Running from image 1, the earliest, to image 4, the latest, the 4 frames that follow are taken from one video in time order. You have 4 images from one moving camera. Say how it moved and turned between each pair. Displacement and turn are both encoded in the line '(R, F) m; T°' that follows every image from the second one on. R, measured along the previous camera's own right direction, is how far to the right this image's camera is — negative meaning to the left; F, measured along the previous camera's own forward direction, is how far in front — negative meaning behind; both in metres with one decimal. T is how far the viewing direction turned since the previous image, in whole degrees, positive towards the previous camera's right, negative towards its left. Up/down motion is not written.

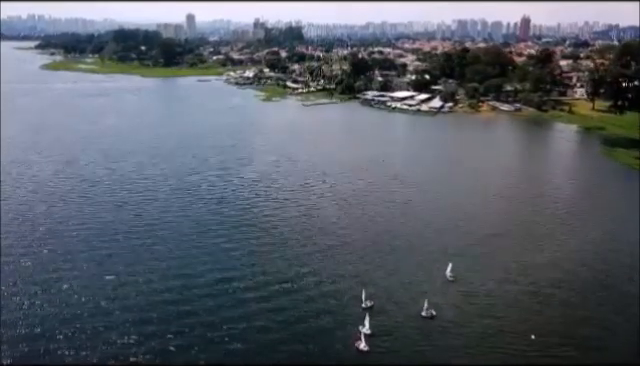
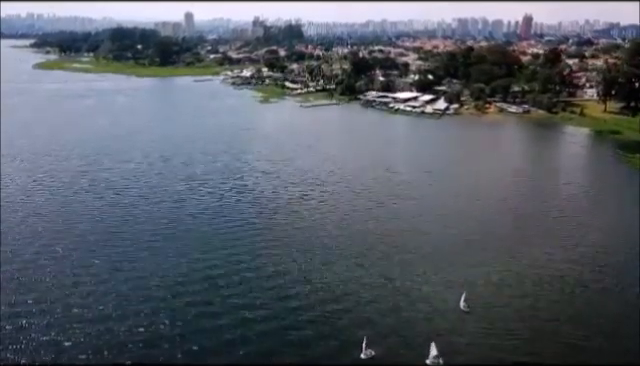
(0.0, +0.6) m; 0°
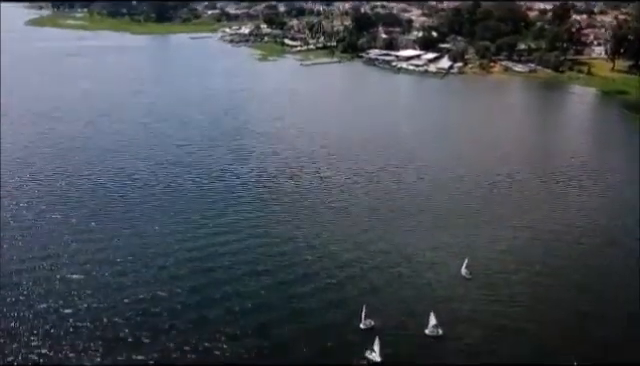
(0.0, +0.2) m; 0°
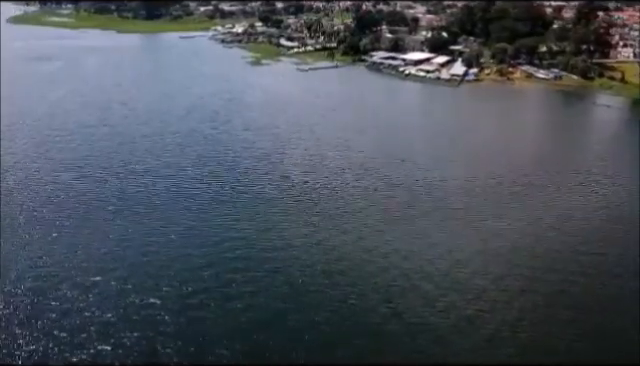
(0.0, +1.4) m; 0°
